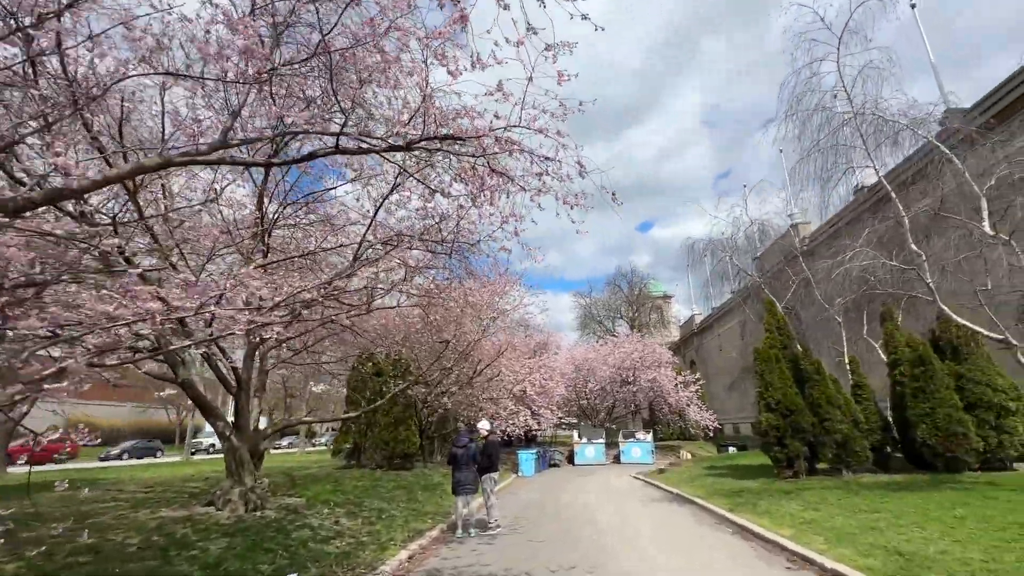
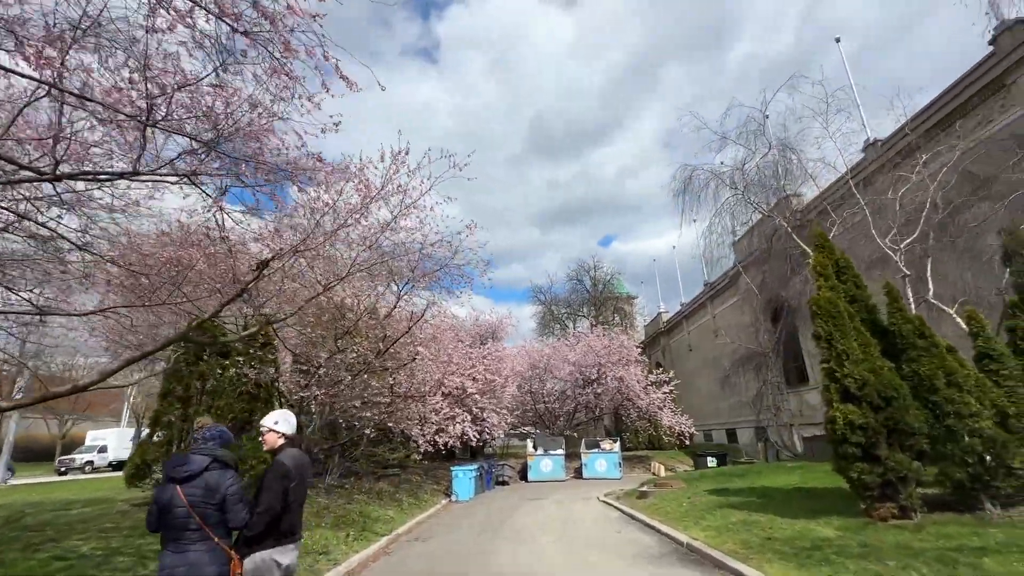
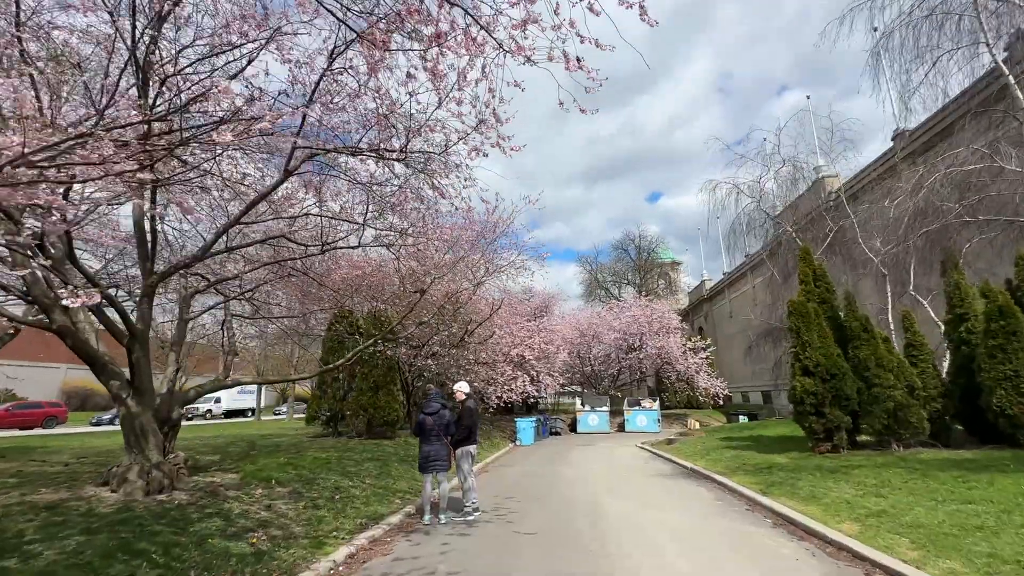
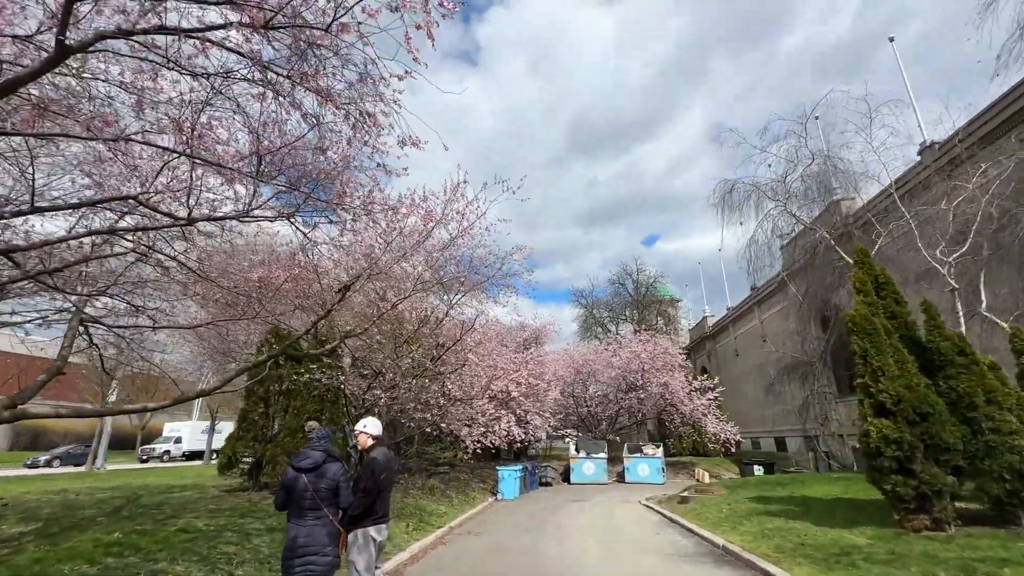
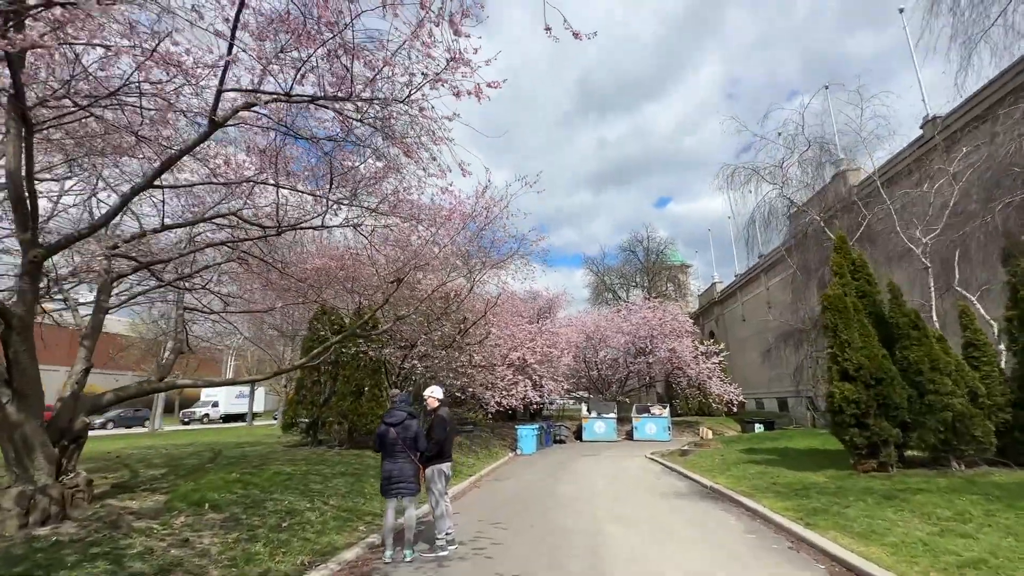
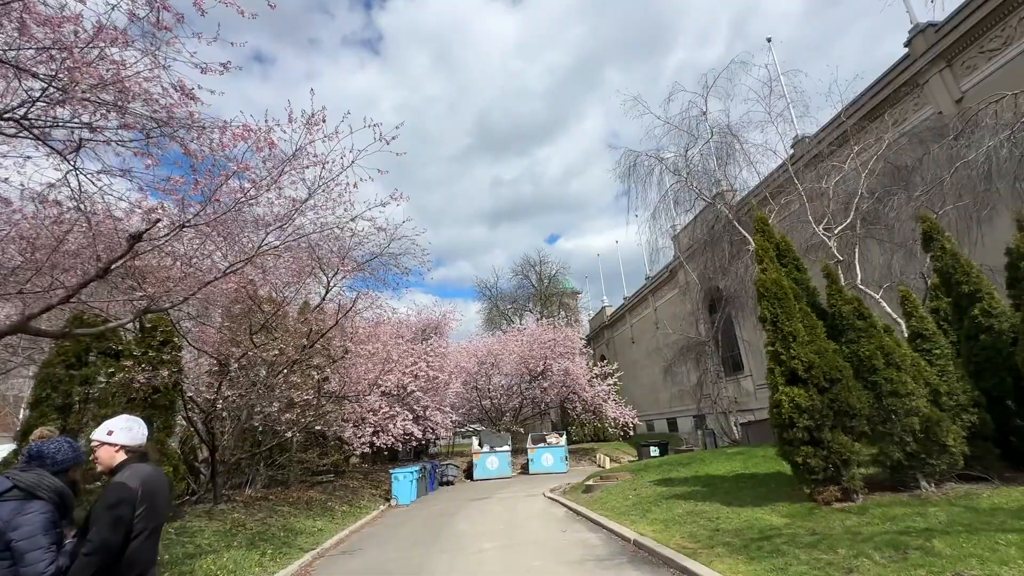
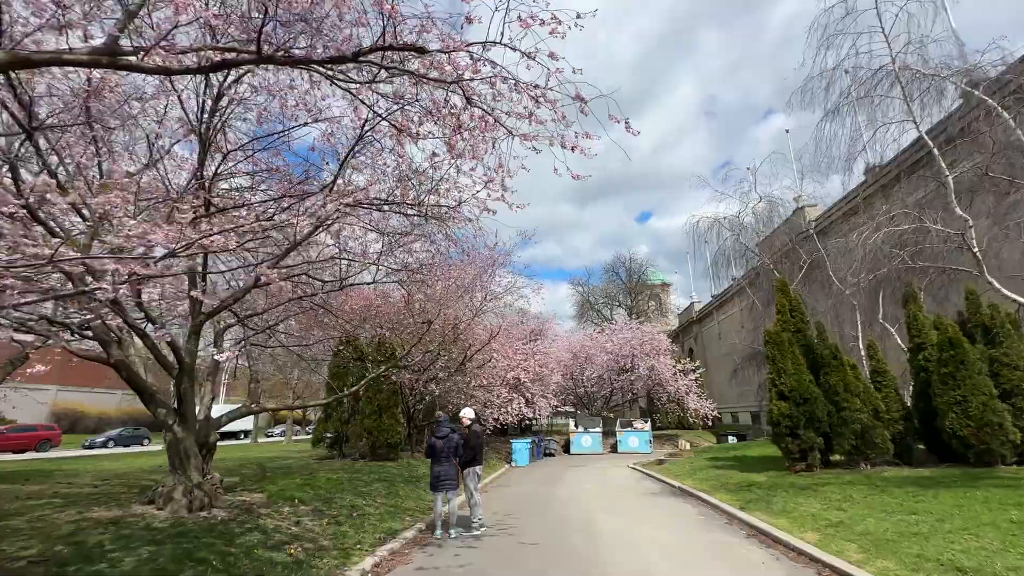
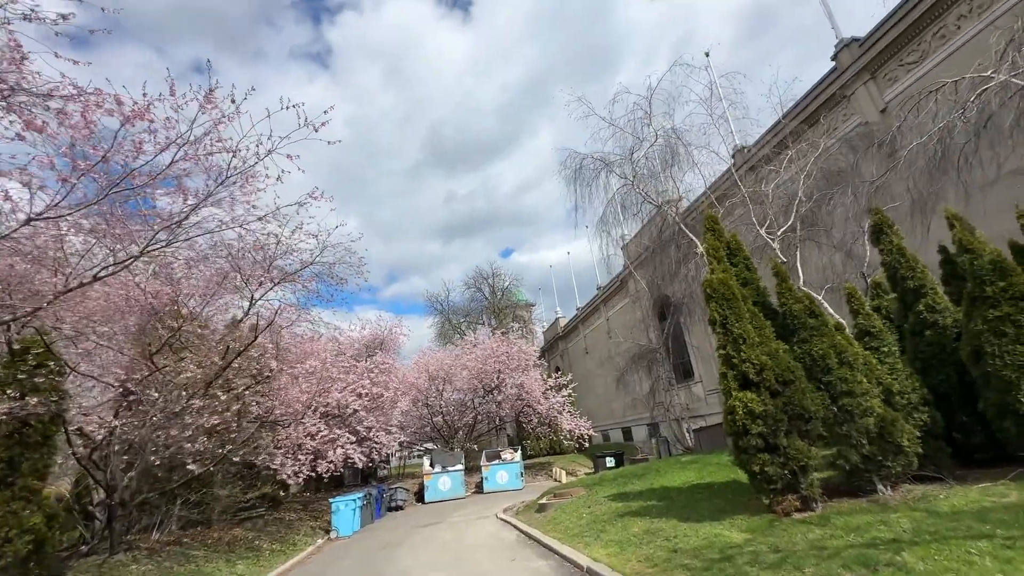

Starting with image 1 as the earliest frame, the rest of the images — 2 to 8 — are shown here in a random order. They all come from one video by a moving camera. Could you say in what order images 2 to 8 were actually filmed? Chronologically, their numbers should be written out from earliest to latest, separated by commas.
7, 3, 5, 4, 2, 6, 8
